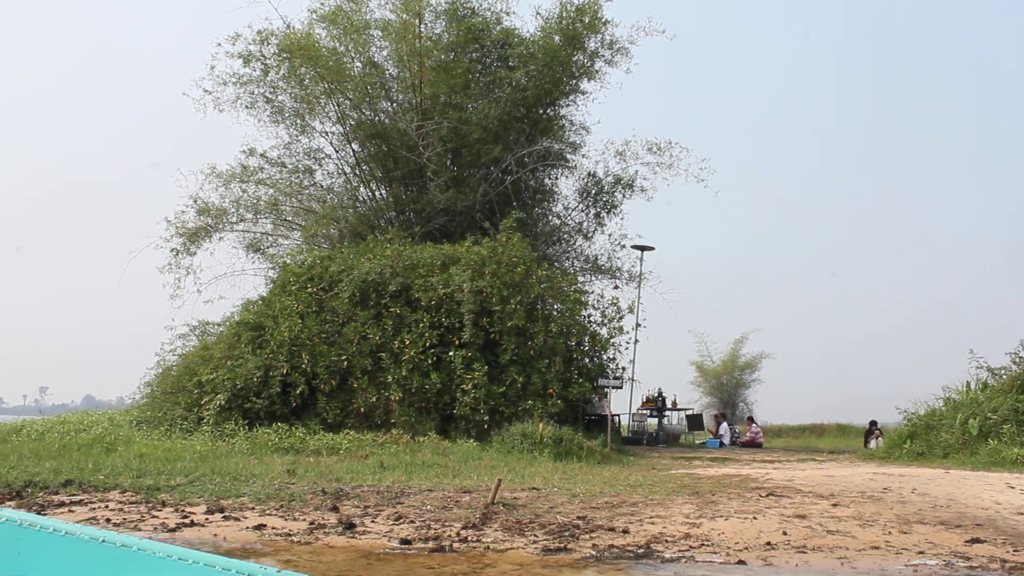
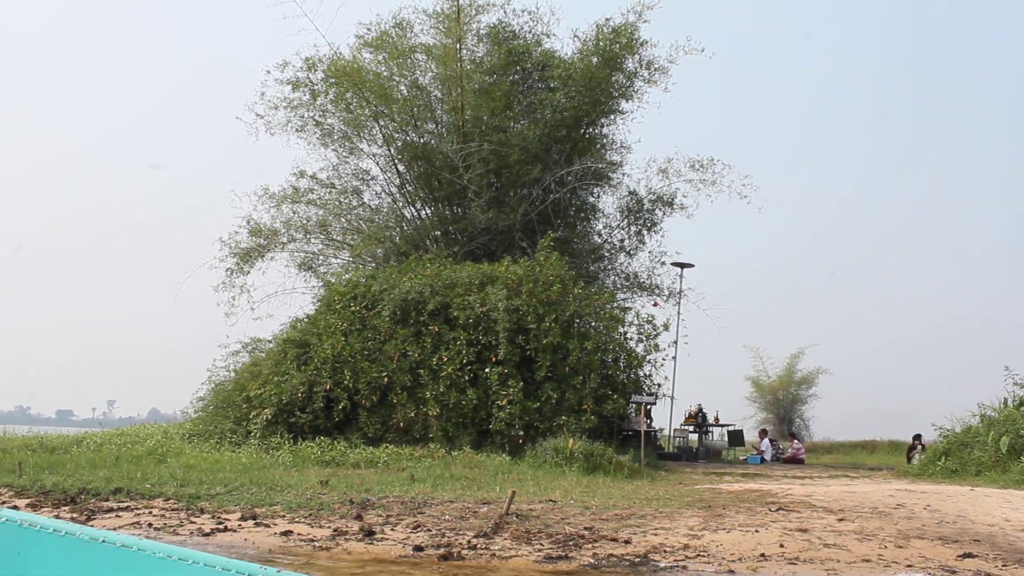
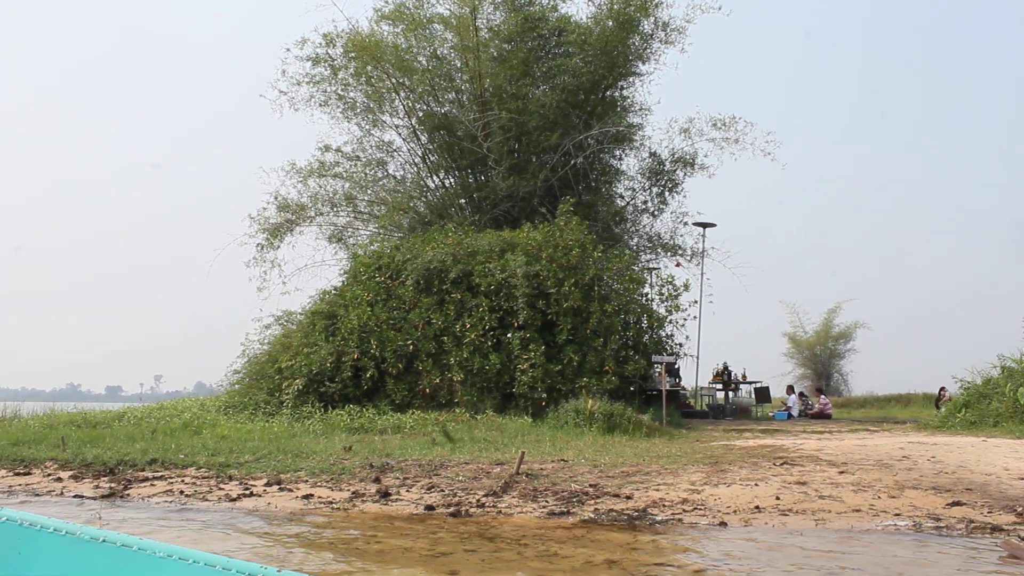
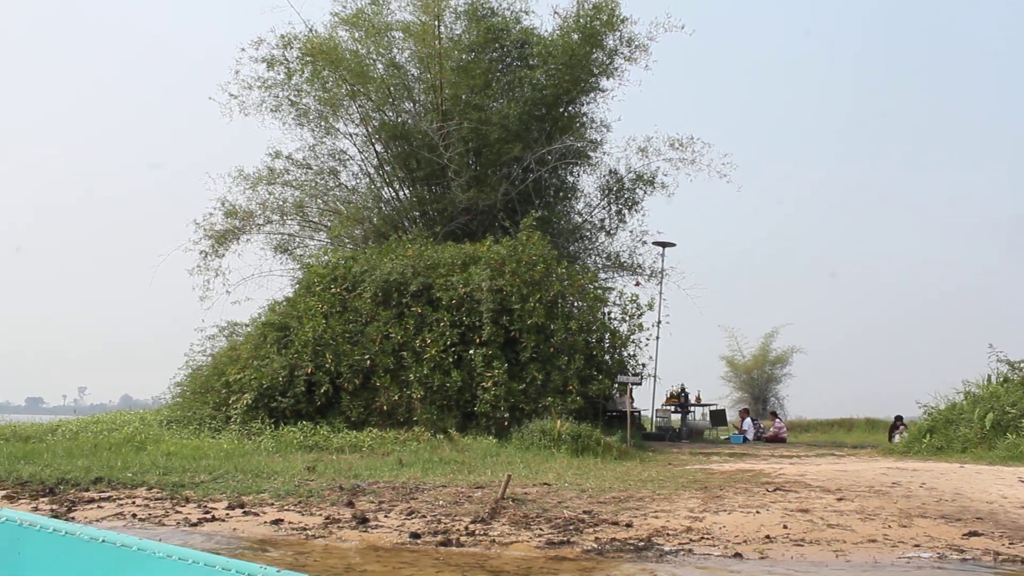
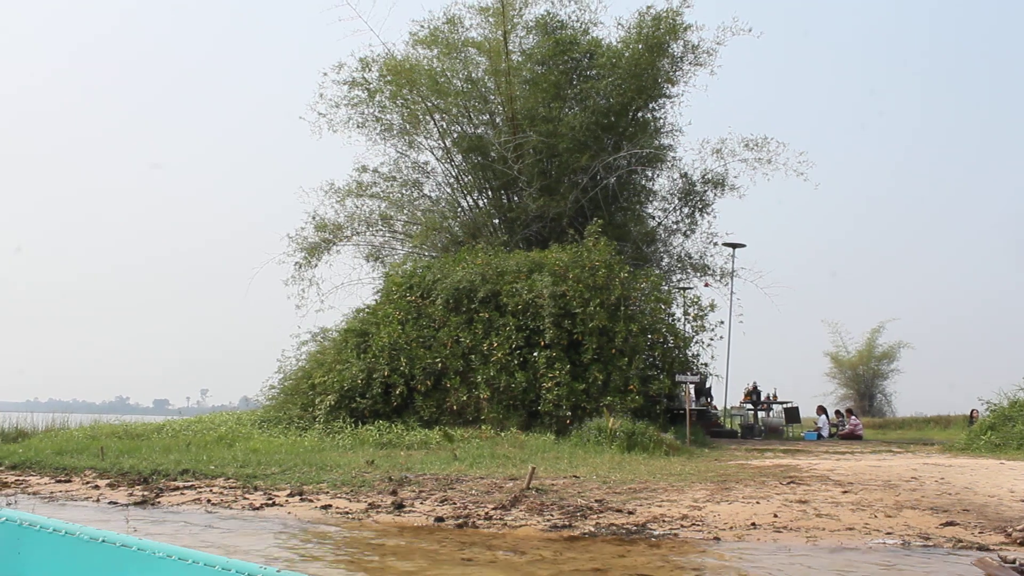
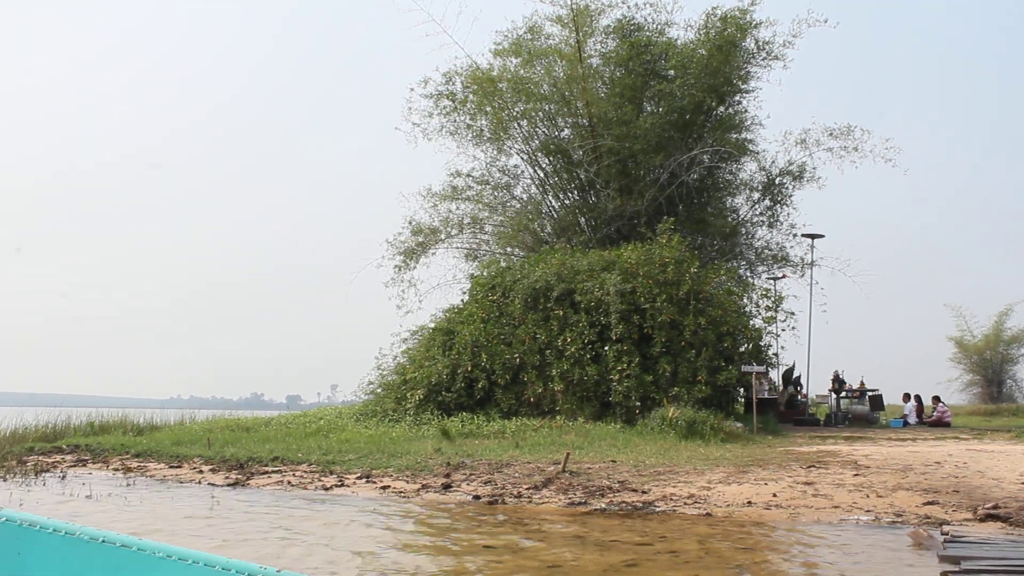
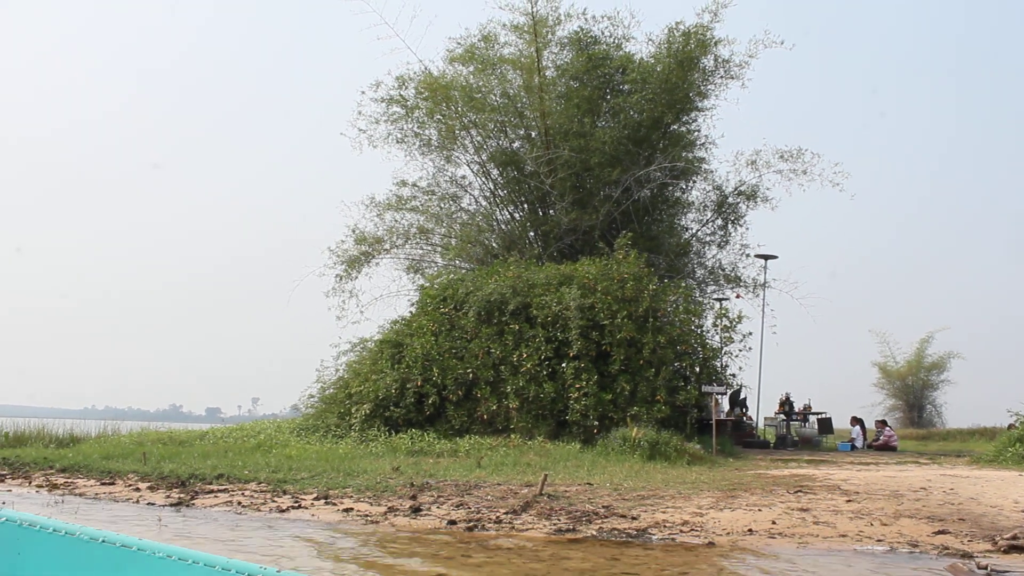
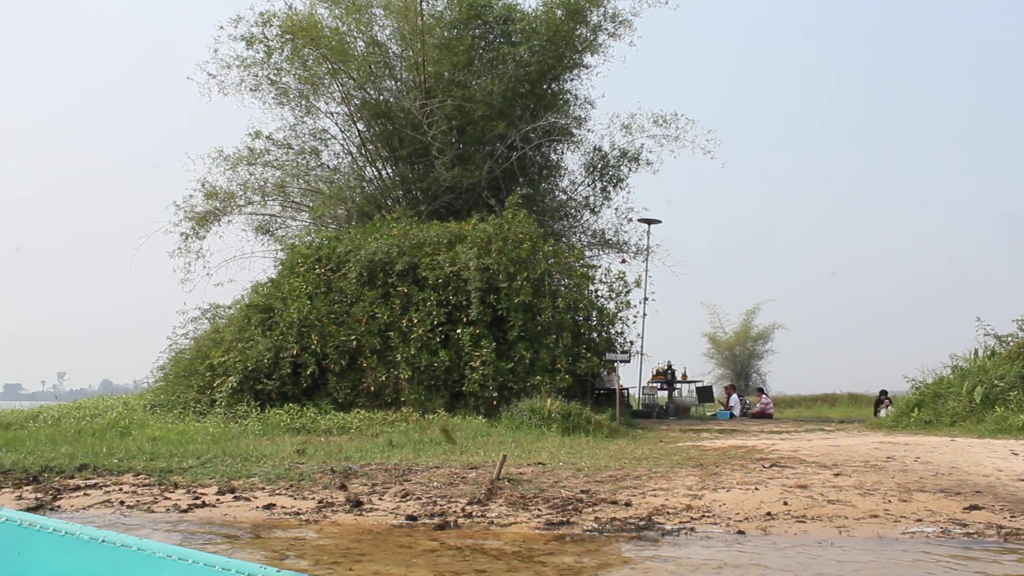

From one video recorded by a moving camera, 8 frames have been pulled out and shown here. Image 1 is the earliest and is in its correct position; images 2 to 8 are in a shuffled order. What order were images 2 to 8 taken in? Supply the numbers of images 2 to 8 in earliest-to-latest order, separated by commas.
8, 4, 2, 3, 5, 7, 6
